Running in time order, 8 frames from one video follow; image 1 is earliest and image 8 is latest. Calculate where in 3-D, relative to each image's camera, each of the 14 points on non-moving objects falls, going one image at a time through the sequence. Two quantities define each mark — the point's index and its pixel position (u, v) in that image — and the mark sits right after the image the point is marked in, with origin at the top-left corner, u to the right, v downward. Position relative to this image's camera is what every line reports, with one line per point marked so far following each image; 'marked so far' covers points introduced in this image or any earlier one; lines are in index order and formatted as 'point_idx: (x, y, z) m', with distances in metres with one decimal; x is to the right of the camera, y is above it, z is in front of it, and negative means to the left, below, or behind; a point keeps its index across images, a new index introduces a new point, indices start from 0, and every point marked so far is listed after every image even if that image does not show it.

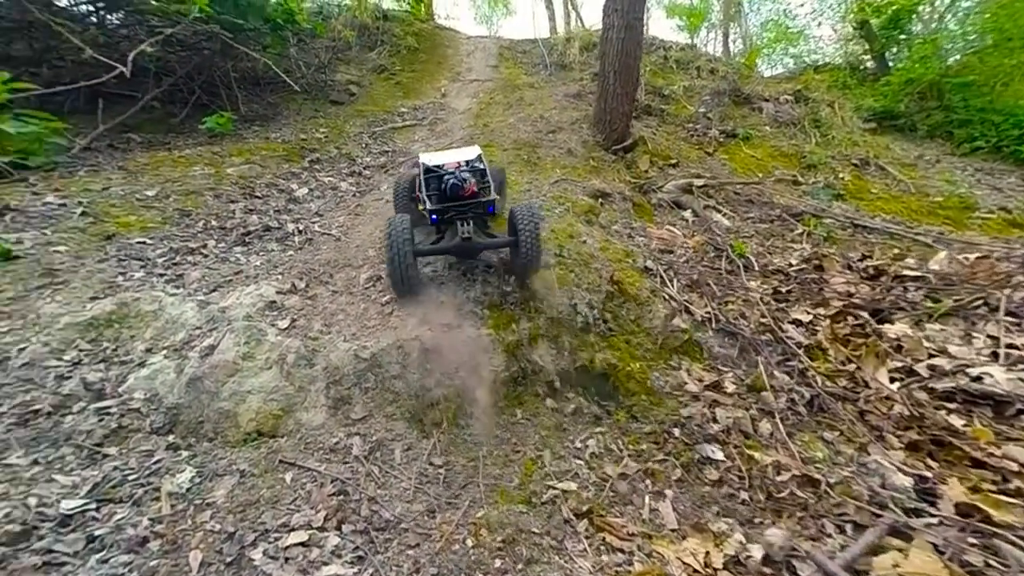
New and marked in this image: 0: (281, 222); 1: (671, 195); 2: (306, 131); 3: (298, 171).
0: (-2.4, +0.7, +3.6) m
1: (+2.6, +1.6, +5.7) m
2: (-4.3, +3.3, +7.4) m
3: (-3.3, +1.8, +5.4) m
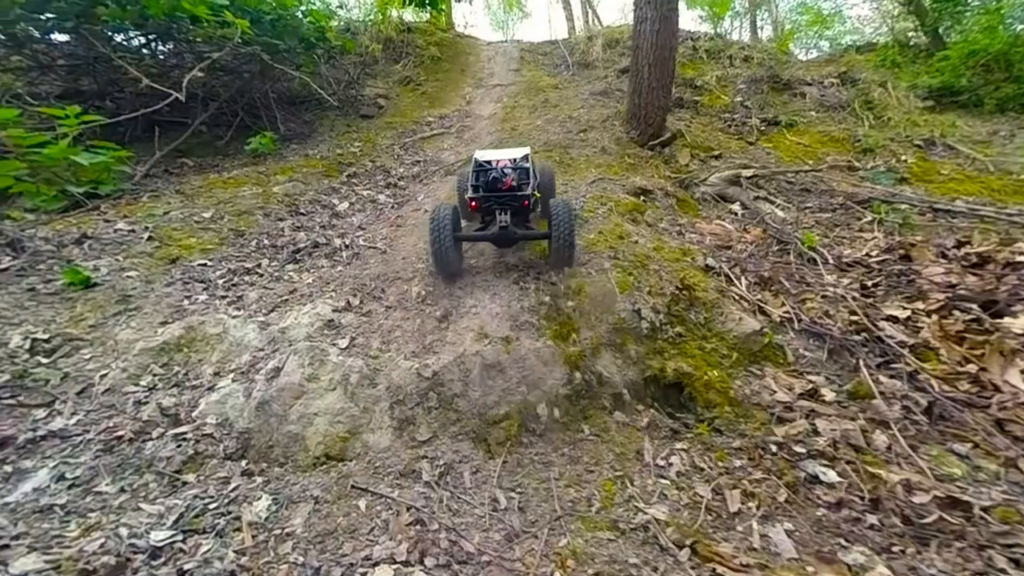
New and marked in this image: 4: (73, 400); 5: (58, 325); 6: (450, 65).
0: (-1.9, +0.5, +3.6) m
1: (+3.2, +1.6, +5.4) m
2: (-3.7, +3.1, +7.6) m
3: (-2.7, +1.6, +5.5) m
4: (-2.7, -0.7, +2.1) m
5: (-3.2, -0.3, +2.5) m
6: (-2.1, +7.6, +11.7) m
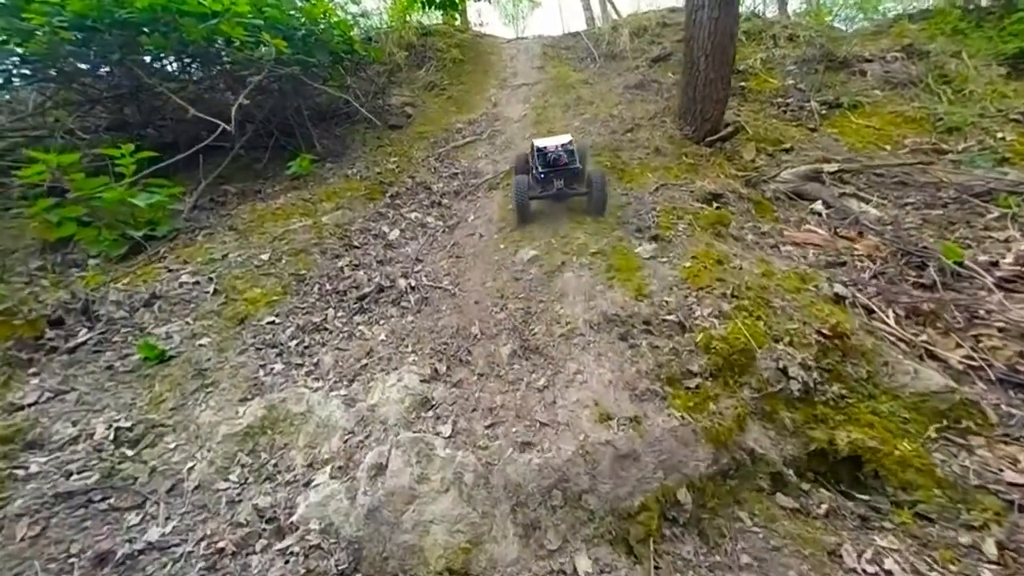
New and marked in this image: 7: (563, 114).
0: (-1.2, +0.1, +3.4) m
1: (+3.9, +1.4, +4.9) m
2: (-2.9, +2.7, +7.3) m
3: (-1.9, +1.2, +5.2) m
4: (-1.9, -1.2, +1.9) m
5: (-2.5, -0.8, +2.3) m
6: (-1.3, +7.3, +11.3) m
7: (+1.2, +4.1, +8.4) m
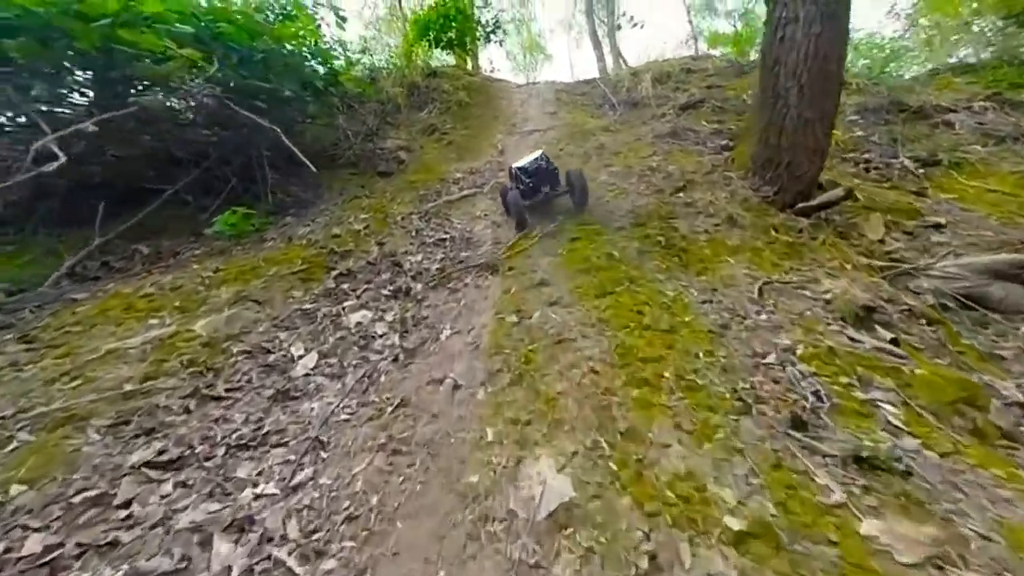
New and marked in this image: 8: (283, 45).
0: (-1.2, -1.0, +1.4) m
1: (+4.0, 0.0, +2.9) m
2: (-2.8, +1.1, +5.6) m
3: (-1.9, -0.1, +3.4) m
4: (-2.0, -2.1, -0.2) m
5: (-2.5, -1.8, +0.2) m
6: (-1.0, +5.2, +10.1) m
7: (+1.4, +2.3, +6.8) m
8: (-3.8, +3.9, +5.6) m
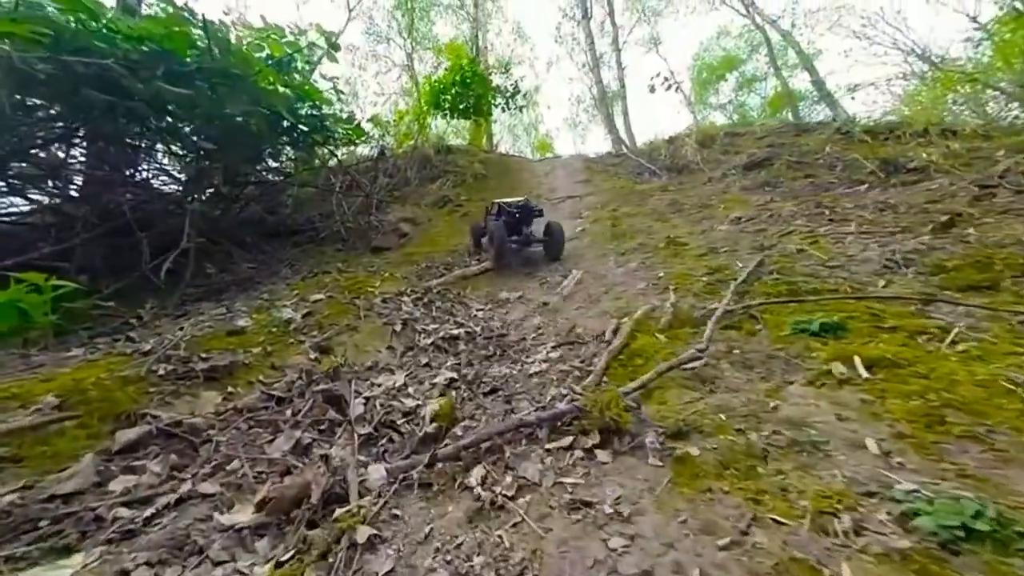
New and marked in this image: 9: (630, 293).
0: (-0.7, -1.1, -1.5) m
1: (+4.5, -0.4, +0.2) m
2: (-2.1, -0.1, +3.2) m
3: (-1.3, -0.7, +0.7) m
4: (-1.5, -1.7, -3.3) m
5: (-2.0, -1.5, -2.8) m
6: (-0.4, +2.7, +8.5) m
7: (+2.0, +0.8, +4.6) m
8: (-3.2, +2.5, +3.9) m
9: (+0.9, -0.1, +2.7) m
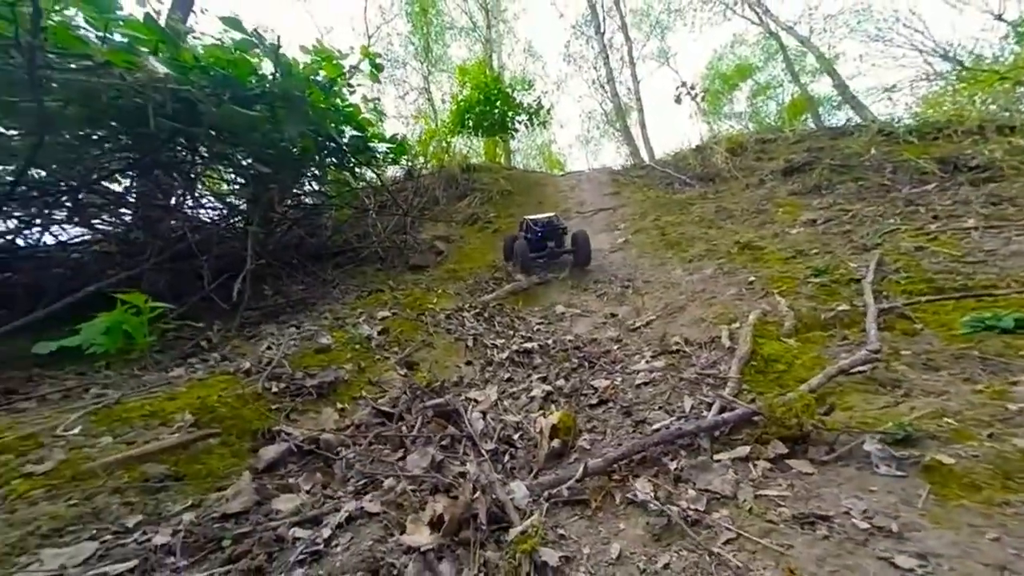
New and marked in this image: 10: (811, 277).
0: (-0.2, -0.9, -1.6) m
1: (+5.1, -0.2, -0.1) m
2: (-1.5, -0.3, +3.2) m
3: (-0.7, -0.7, +0.6) m
4: (-1.0, -1.5, -3.4) m
5: (-1.5, -1.3, -2.9) m
6: (+0.4, +2.3, +8.6) m
7: (+2.7, +0.7, +4.5) m
8: (-2.6, +2.3, +4.1) m
9: (+1.6, -0.2, +2.6) m
10: (+2.1, 0.0, +2.5) m
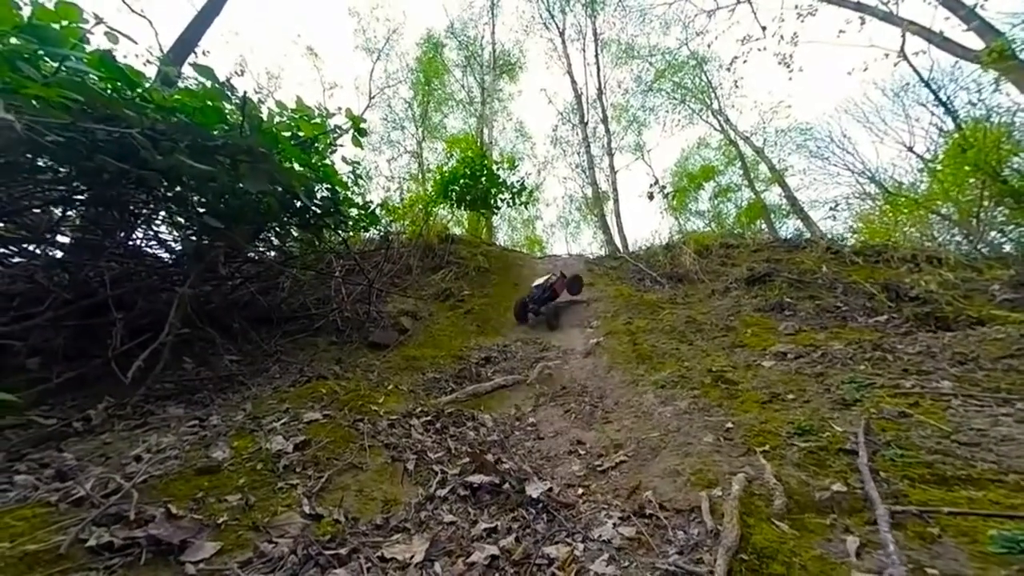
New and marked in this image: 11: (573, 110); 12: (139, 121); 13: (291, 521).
0: (-0.2, -0.8, -2.1) m
1: (+4.9, -0.9, -0.1) m
2: (-1.8, -1.0, +2.6) m
3: (-0.9, -1.0, +0.1) m
4: (-1.0, -1.0, -4.0) m
5: (-1.5, -0.8, -3.5) m
6: (-0.2, +0.3, +8.5) m
7: (+2.3, -0.7, +4.3) m
8: (-2.8, +1.5, +4.0) m
9: (+1.2, -1.1, +2.3) m
10: (+1.8, -0.9, +2.2) m
11: (+2.8, +7.8, +15.8) m
12: (-3.5, +1.4, +3.3) m
13: (-1.0, -1.1, +1.5) m
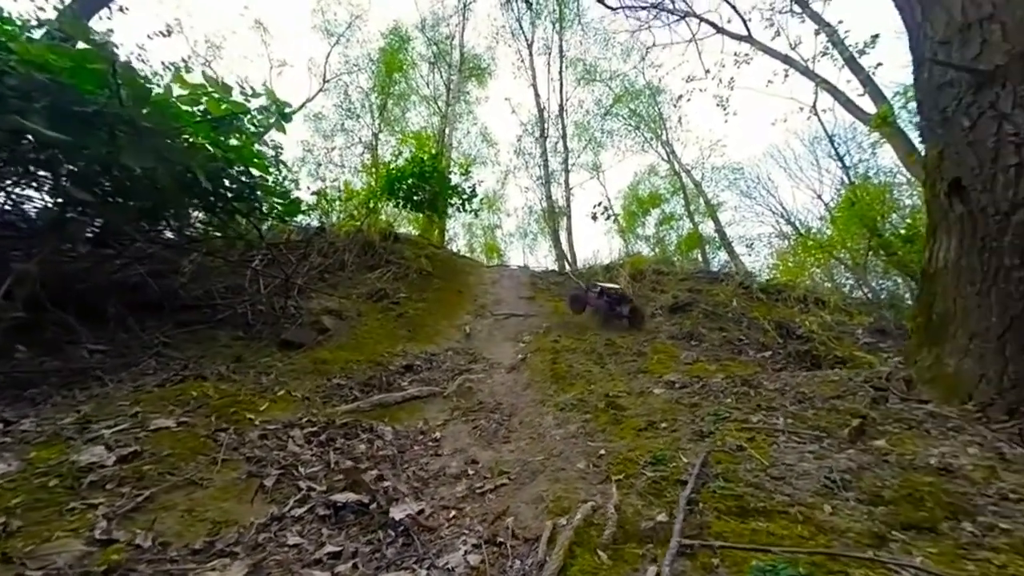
0: (-0.5, -0.8, -2.2) m
1: (+4.3, -1.4, +0.4) m
2: (-2.7, -0.9, +2.3) m
3: (-1.5, -0.9, -0.1) m
4: (-1.0, -0.9, -4.2) m
5: (-1.6, -0.7, -3.7) m
6: (-1.7, +0.2, +8.4) m
7: (+1.1, -1.0, +4.5) m
8: (-3.7, +1.6, +3.6) m
9: (+0.4, -1.3, +2.3) m
10: (+0.9, -1.2, +2.4) m
11: (+0.9, +7.2, +16.1) m
12: (-4.2, +1.7, +2.8) m
13: (-1.8, -1.0, +1.3) m
